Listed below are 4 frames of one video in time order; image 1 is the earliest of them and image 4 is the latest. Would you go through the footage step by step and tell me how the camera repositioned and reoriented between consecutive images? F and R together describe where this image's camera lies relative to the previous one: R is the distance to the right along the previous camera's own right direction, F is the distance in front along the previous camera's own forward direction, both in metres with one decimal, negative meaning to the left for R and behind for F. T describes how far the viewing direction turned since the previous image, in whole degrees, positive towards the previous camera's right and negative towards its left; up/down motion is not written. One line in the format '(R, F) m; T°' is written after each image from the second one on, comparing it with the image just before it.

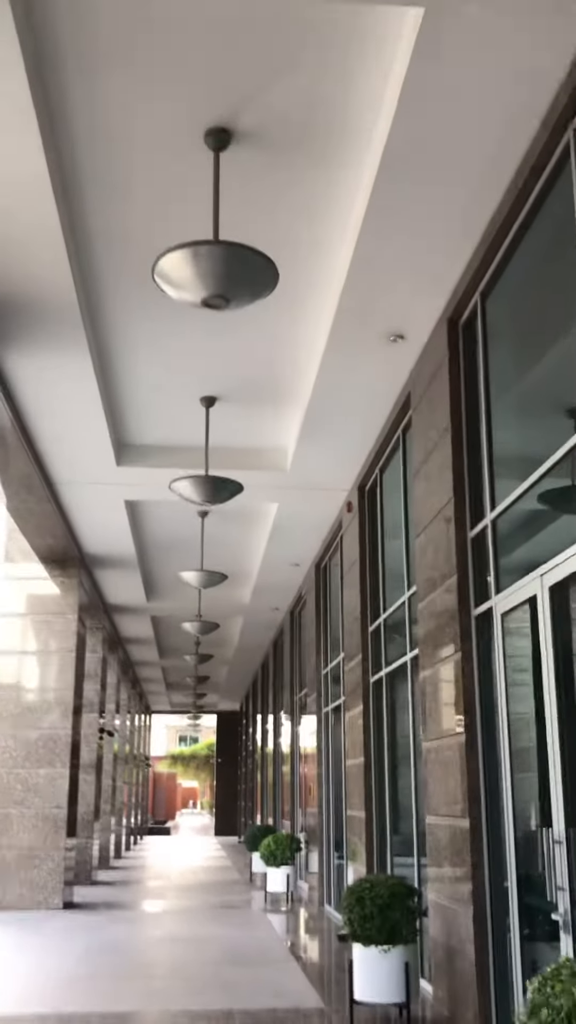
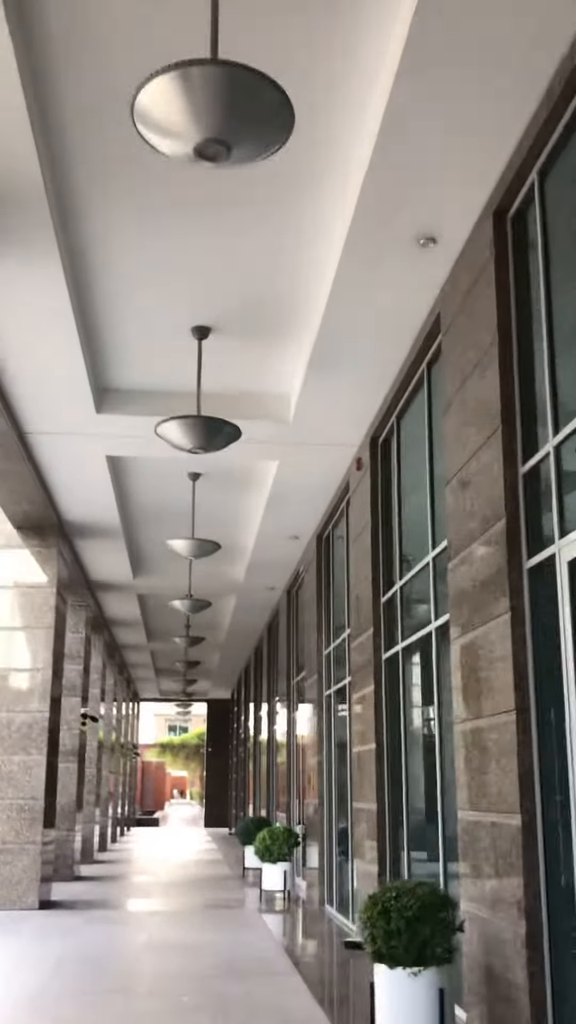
(-0.1, +1.2) m; +1°
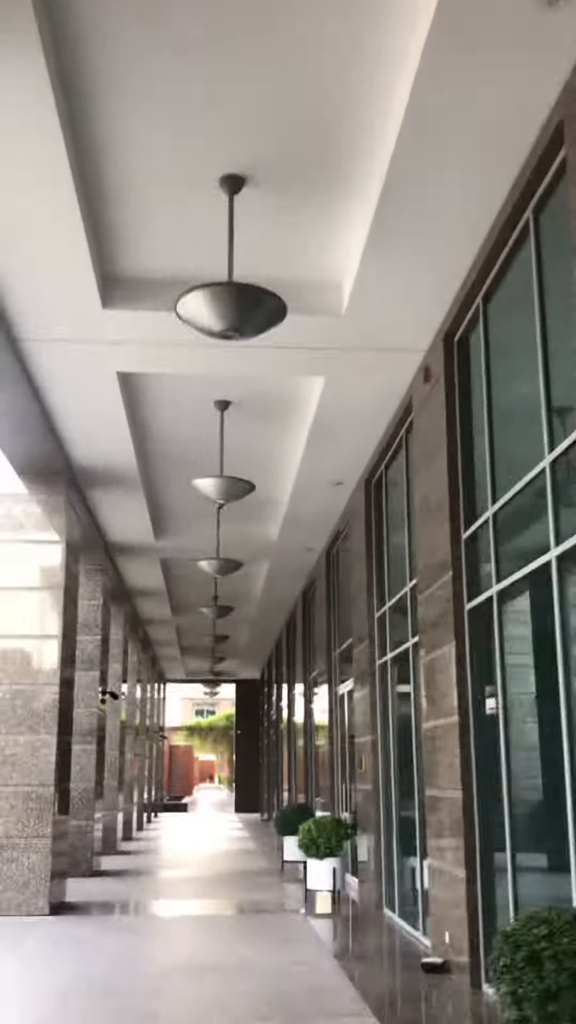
(-0.2, +1.8) m; -1°
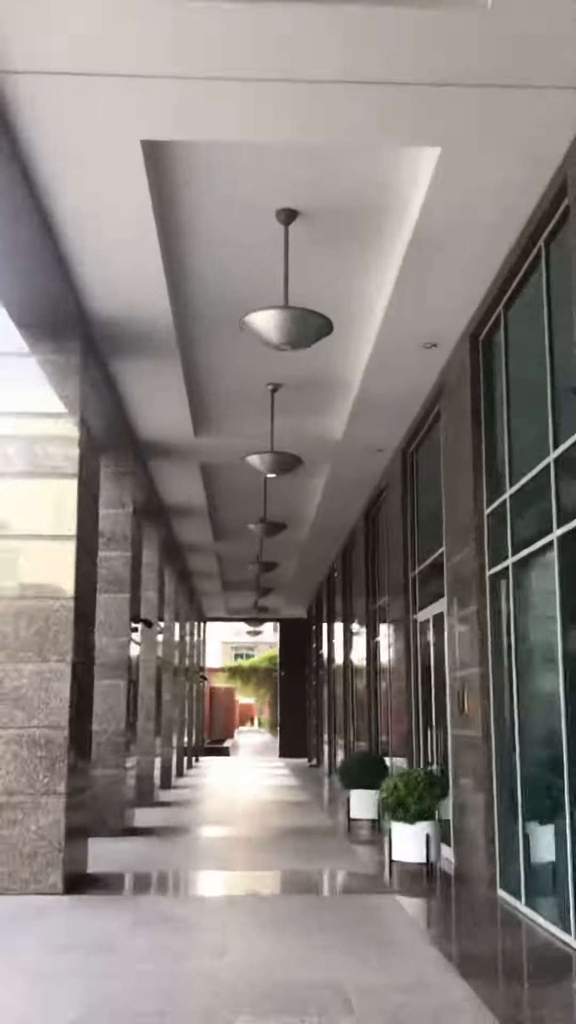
(-0.4, +2.5) m; -2°
